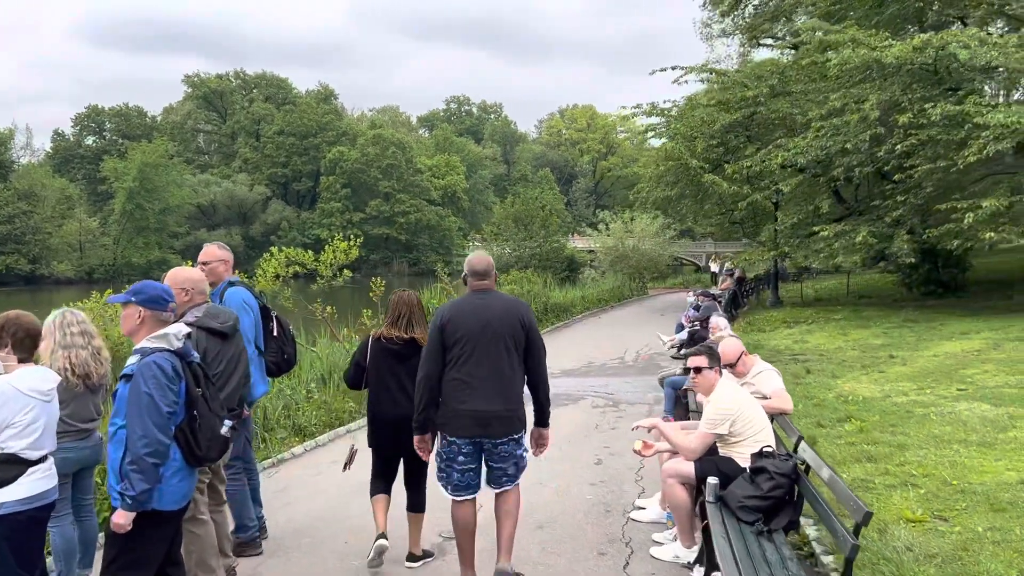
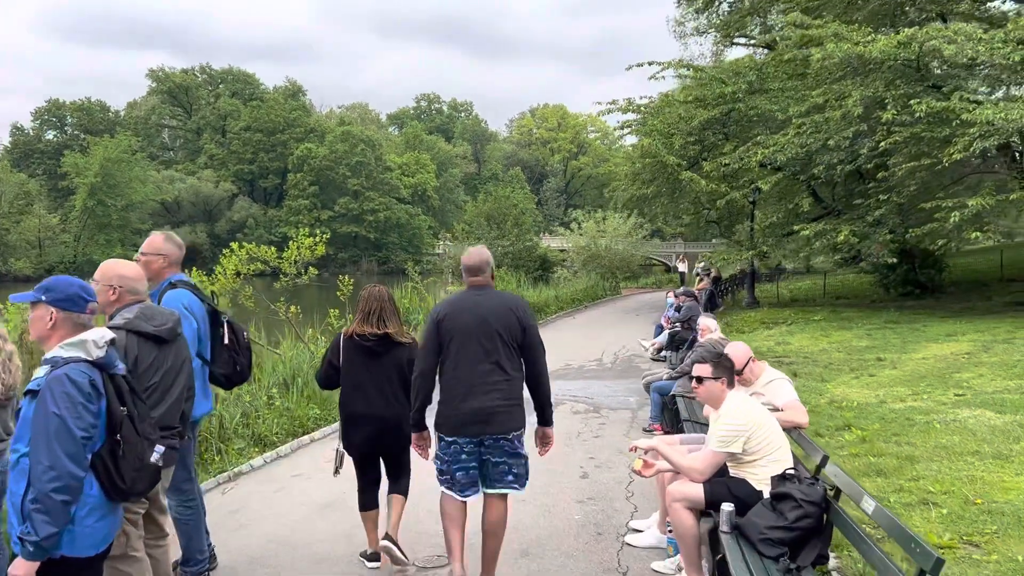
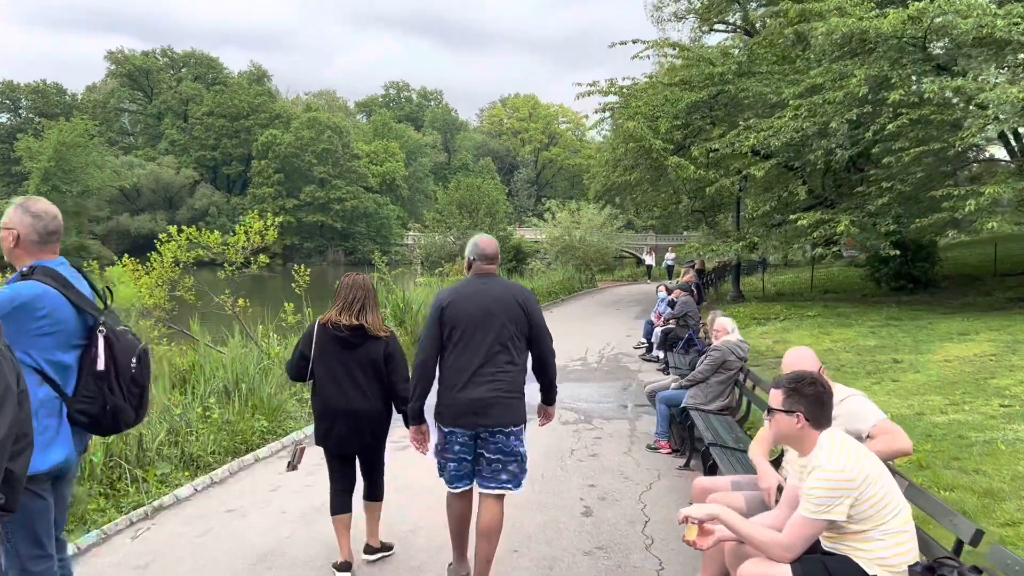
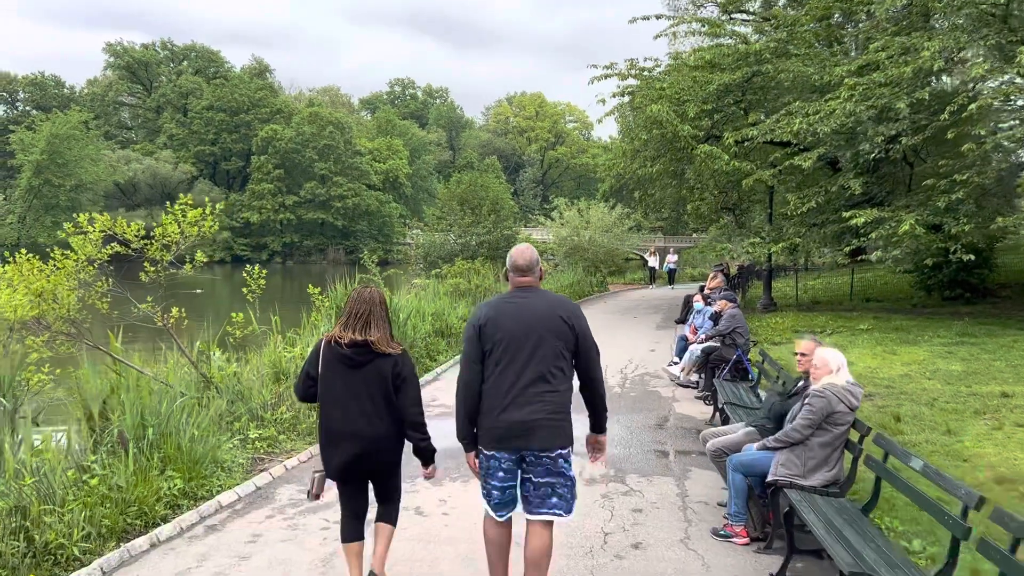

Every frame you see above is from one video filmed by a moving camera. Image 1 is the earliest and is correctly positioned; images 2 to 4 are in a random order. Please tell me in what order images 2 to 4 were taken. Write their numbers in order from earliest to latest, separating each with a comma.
2, 3, 4
